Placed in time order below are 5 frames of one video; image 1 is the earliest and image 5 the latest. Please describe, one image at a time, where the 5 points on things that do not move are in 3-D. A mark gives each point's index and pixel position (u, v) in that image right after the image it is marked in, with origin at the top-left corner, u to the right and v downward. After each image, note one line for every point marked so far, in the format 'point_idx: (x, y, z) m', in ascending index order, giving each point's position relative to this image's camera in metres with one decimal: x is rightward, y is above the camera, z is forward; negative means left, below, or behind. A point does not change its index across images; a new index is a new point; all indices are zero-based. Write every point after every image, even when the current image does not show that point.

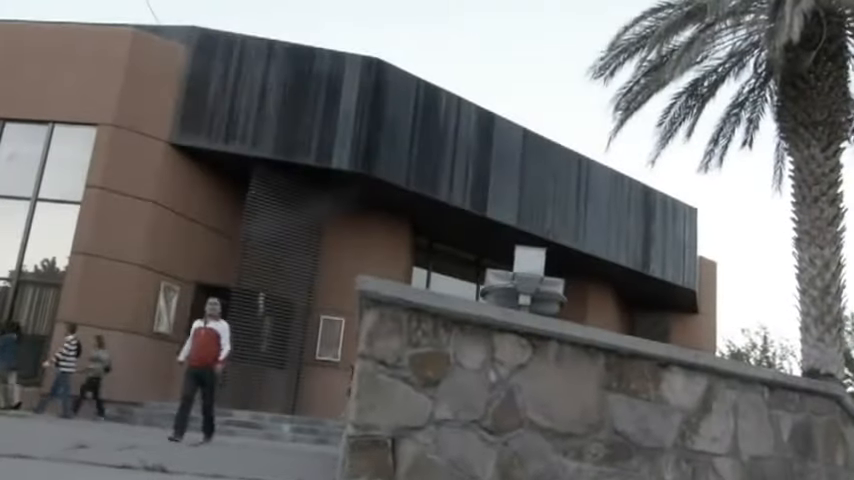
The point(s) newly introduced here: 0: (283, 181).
0: (-3.5, +1.5, +18.8) m
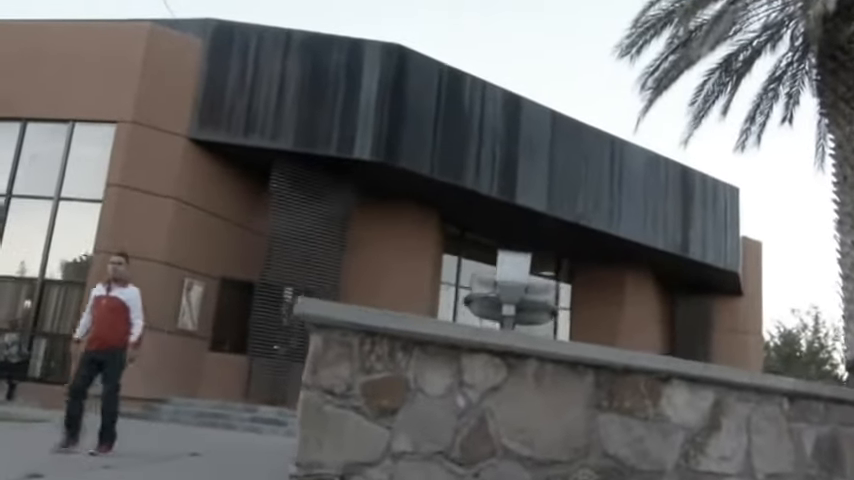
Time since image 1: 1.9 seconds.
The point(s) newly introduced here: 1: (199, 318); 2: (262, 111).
0: (-3.0, +1.6, +18.5) m
1: (-5.2, -1.8, +17.5) m
2: (-3.8, +3.0, +17.9) m
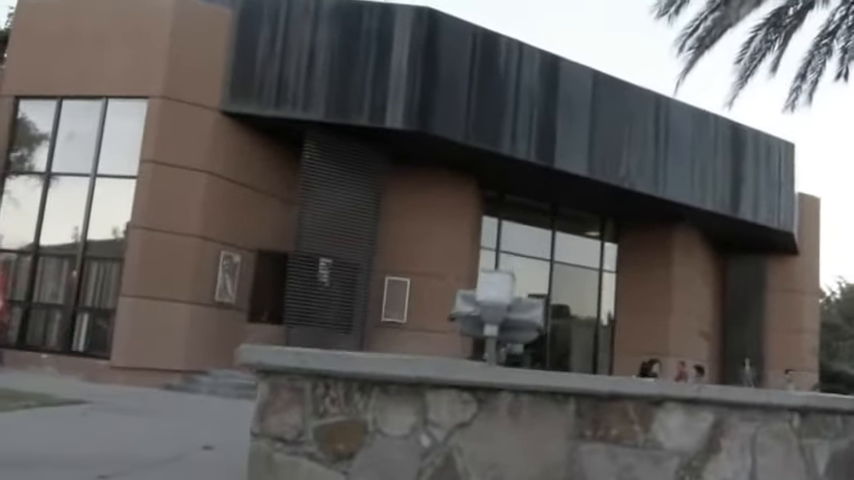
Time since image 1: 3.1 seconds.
0: (-2.2, +2.4, +18.3) m
1: (-4.4, -1.2, +17.7) m
2: (-3.1, +3.7, +17.7) m
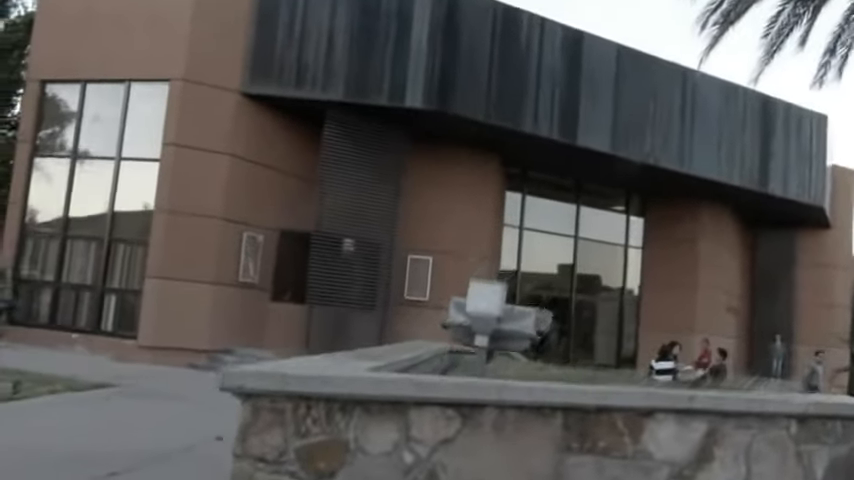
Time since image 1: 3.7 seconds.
0: (-1.7, +2.8, +18.3) m
1: (-3.9, -0.7, +18.0) m
2: (-2.6, +4.1, +17.7) m
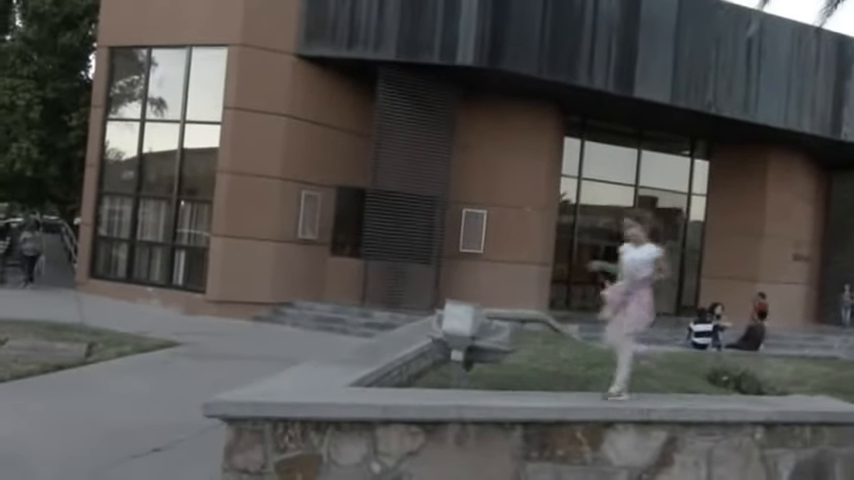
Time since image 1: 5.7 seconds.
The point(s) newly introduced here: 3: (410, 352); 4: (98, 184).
0: (-0.4, +3.9, +18.6) m
1: (-2.7, +0.3, +18.8) m
2: (-1.5, +5.1, +17.9) m
3: (-0.1, -1.0, +6.7) m
4: (-8.4, +1.4, +19.6) m
